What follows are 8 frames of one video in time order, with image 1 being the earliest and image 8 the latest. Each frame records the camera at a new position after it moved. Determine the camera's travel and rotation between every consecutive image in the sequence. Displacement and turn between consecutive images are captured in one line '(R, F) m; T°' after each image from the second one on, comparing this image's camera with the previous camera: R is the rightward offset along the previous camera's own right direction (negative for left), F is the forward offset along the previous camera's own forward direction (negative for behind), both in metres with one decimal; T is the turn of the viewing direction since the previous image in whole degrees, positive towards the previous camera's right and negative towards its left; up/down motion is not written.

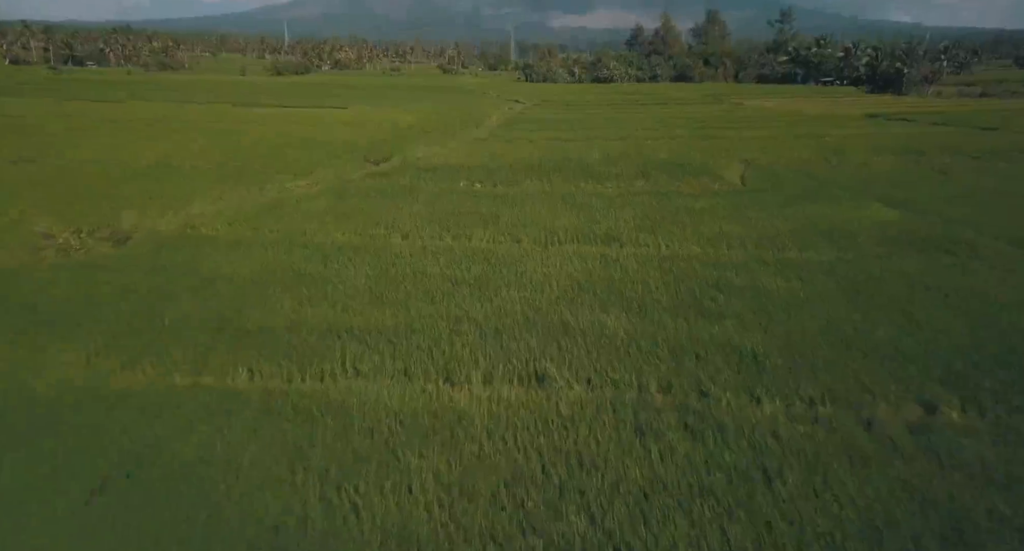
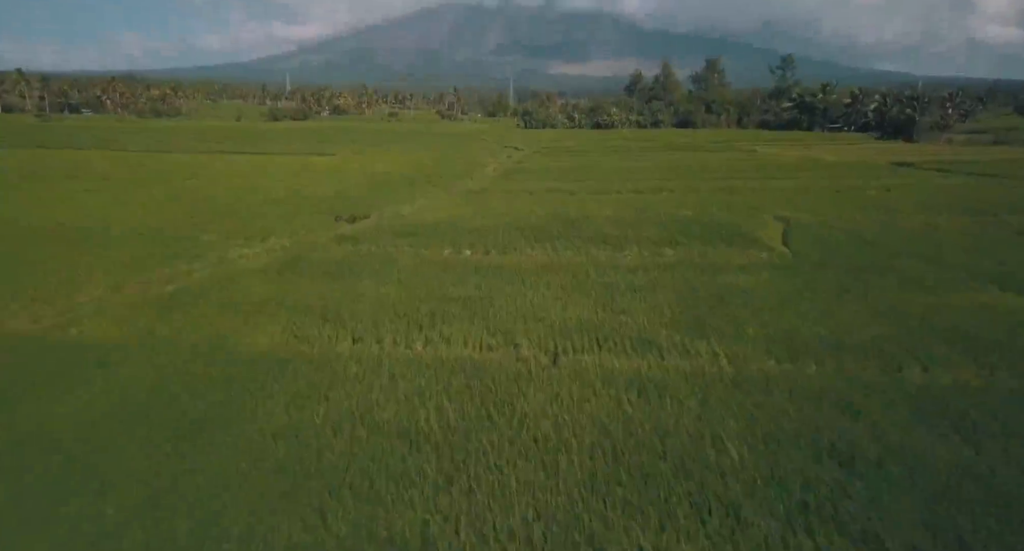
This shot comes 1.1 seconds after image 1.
(+0.1, +3.3) m; 0°
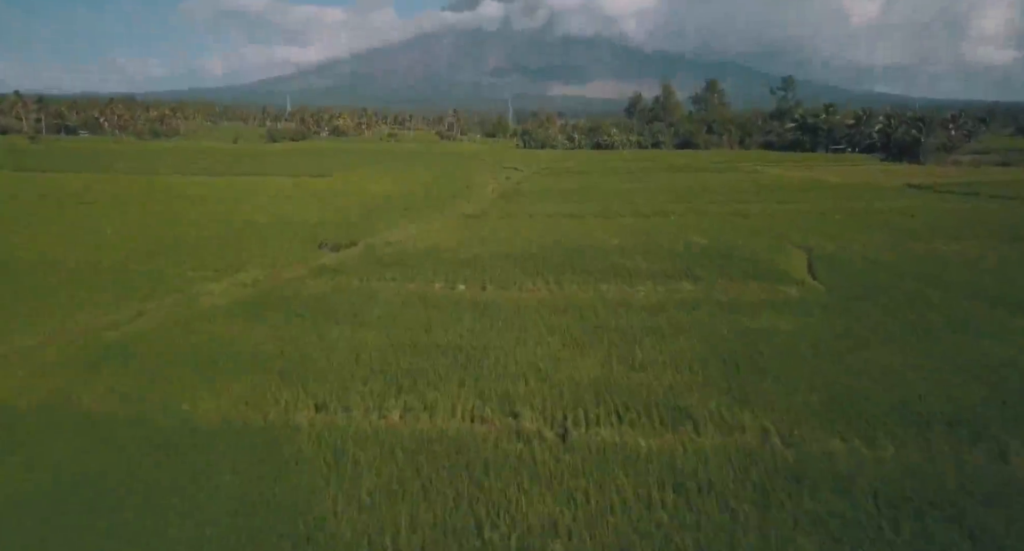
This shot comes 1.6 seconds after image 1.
(0.0, +1.6) m; 0°
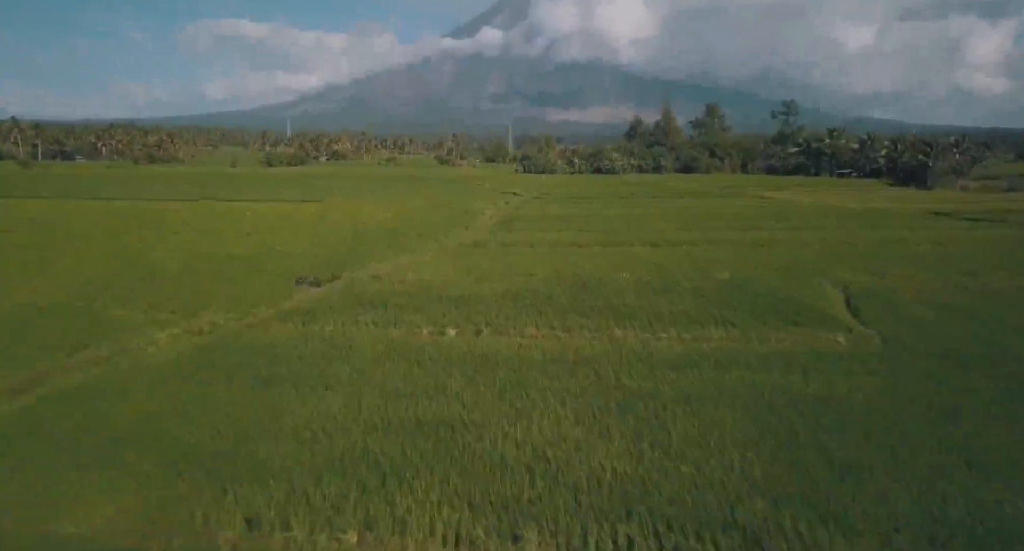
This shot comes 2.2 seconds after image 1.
(0.0, +1.8) m; 0°
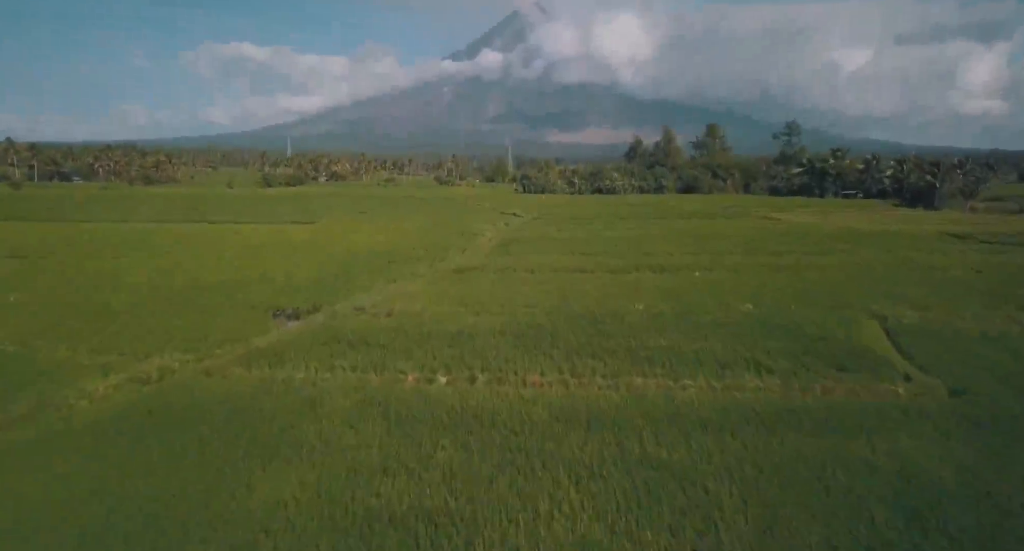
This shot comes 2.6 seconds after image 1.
(0.0, +1.5) m; 0°
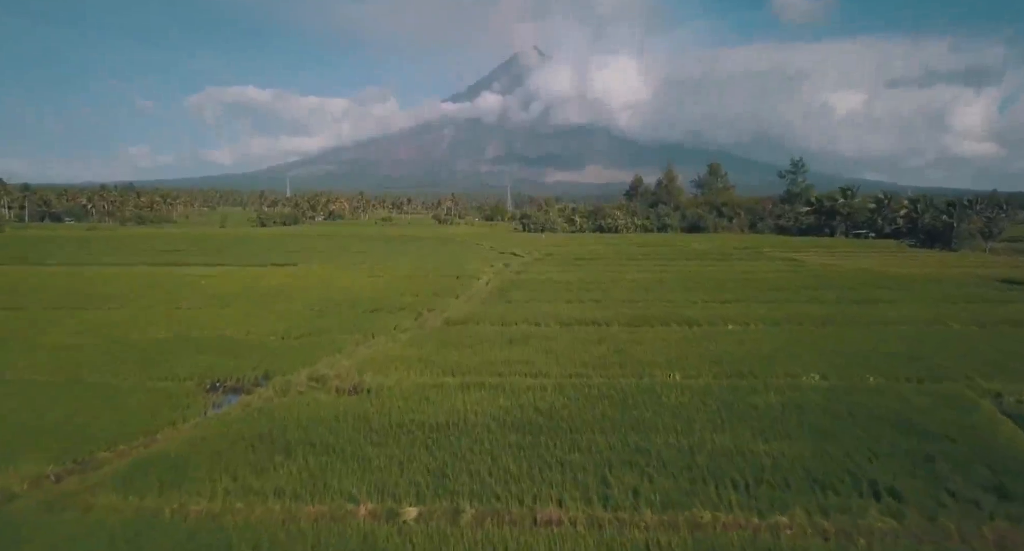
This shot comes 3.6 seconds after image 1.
(0.0, +3.1) m; 0°
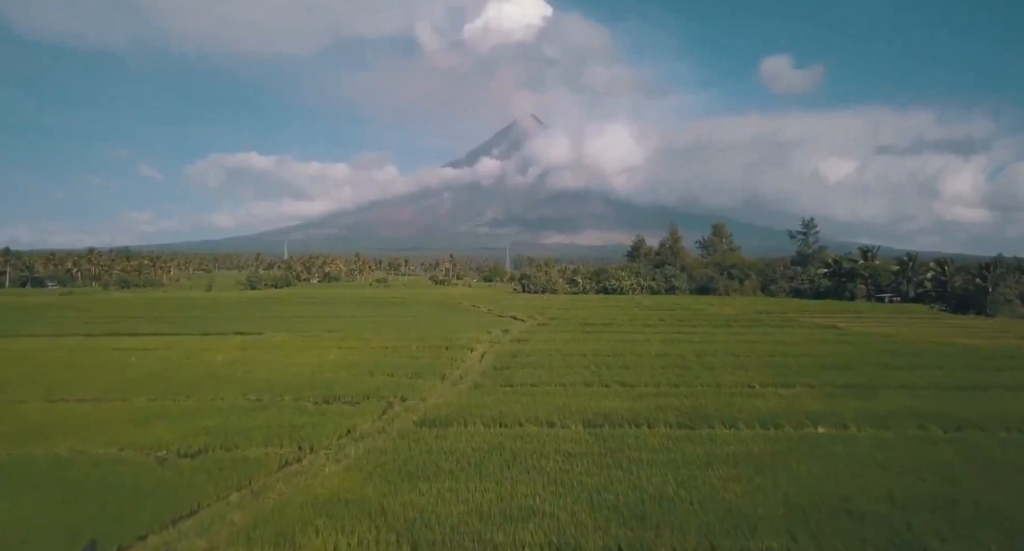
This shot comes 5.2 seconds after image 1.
(-0.1, +5.1) m; 0°
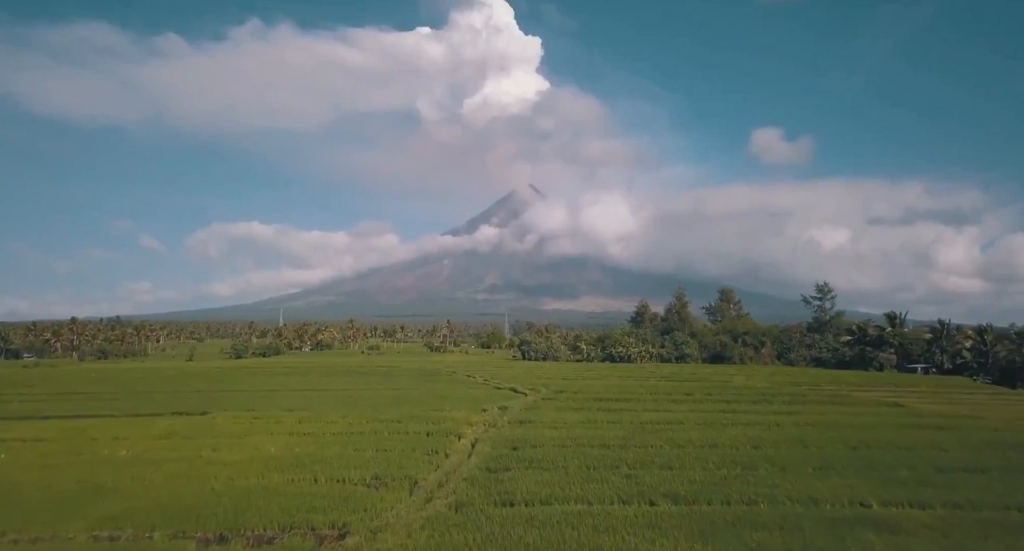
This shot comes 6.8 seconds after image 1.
(0.0, +5.5) m; 0°
